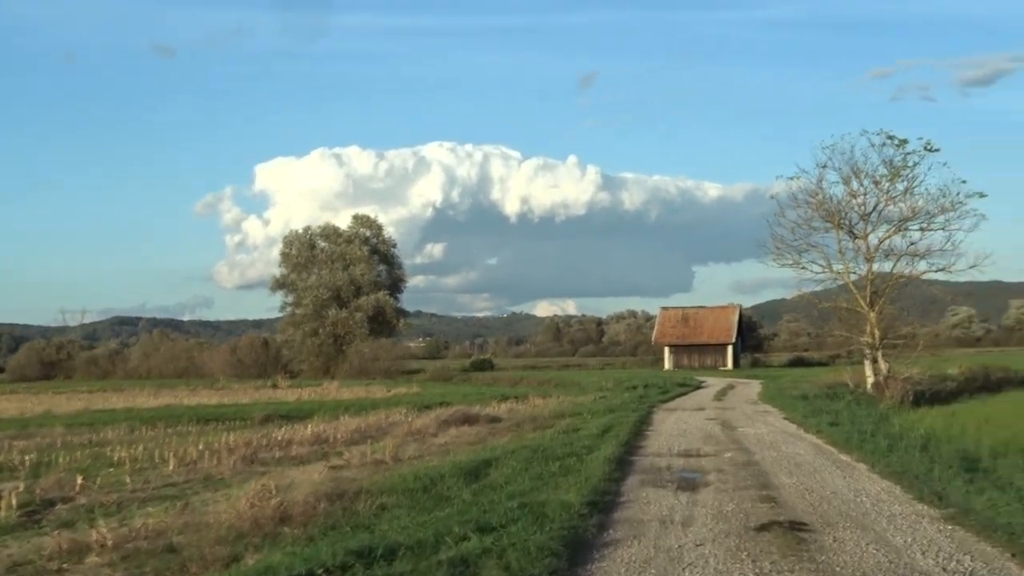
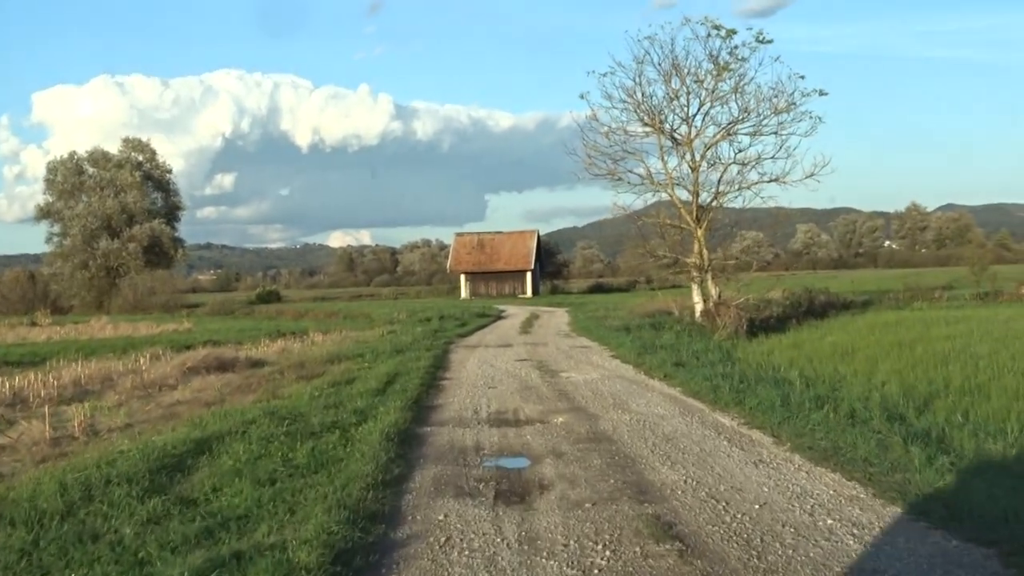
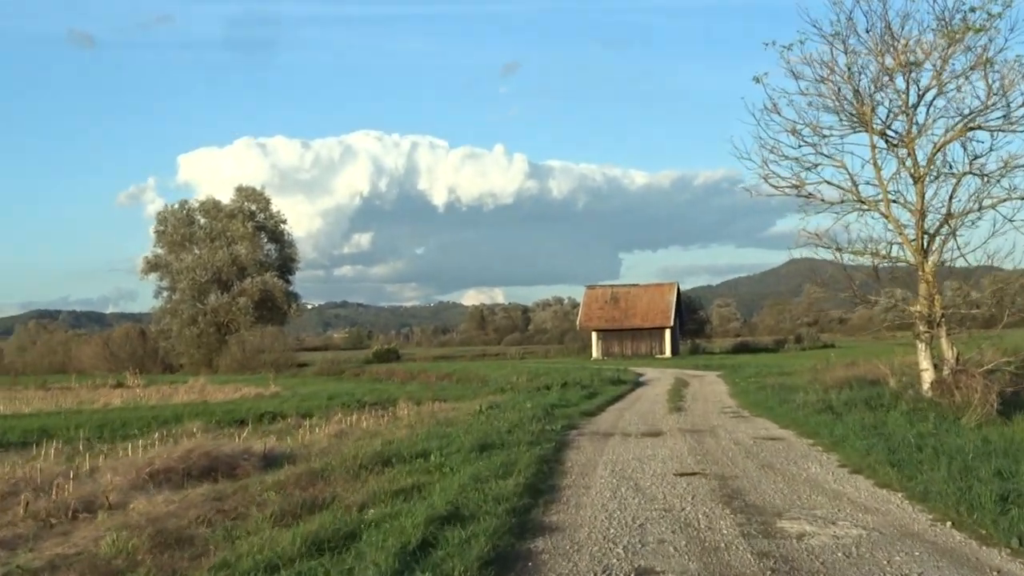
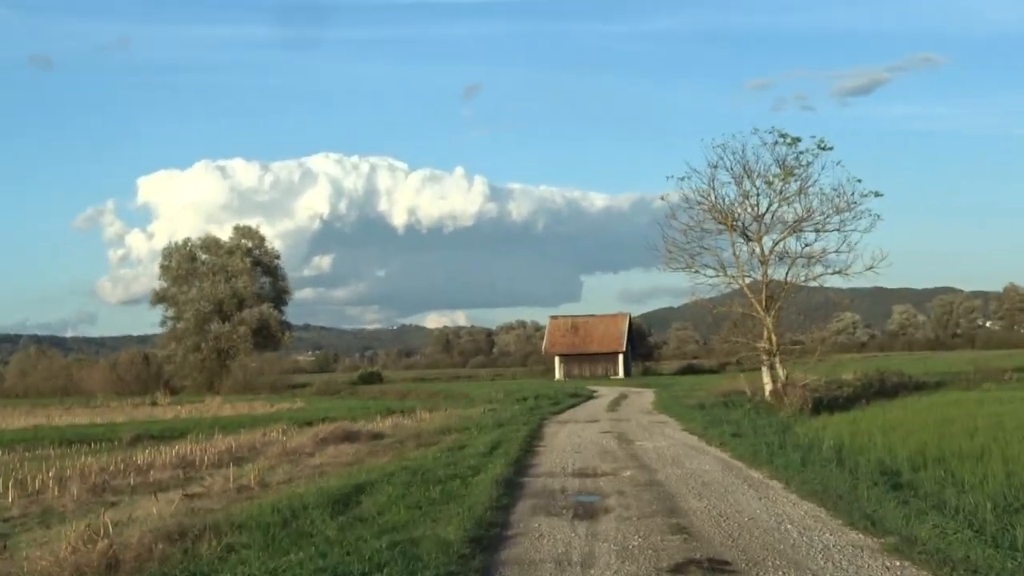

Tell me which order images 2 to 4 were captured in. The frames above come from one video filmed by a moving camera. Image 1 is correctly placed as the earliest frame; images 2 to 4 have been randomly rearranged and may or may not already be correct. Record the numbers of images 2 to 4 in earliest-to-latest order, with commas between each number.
4, 2, 3
